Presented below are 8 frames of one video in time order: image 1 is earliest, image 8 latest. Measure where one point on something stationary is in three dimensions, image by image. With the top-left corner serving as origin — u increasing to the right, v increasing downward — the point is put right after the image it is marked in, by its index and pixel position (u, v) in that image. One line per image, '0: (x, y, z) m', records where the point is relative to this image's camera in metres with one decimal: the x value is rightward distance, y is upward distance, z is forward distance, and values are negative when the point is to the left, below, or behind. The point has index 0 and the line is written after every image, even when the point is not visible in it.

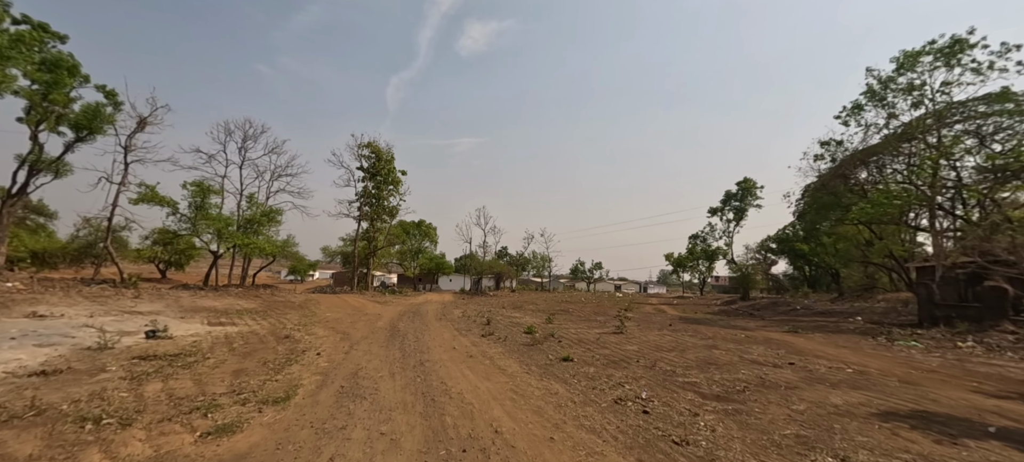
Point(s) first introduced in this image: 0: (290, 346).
0: (-4.9, -2.5, +9.8) m
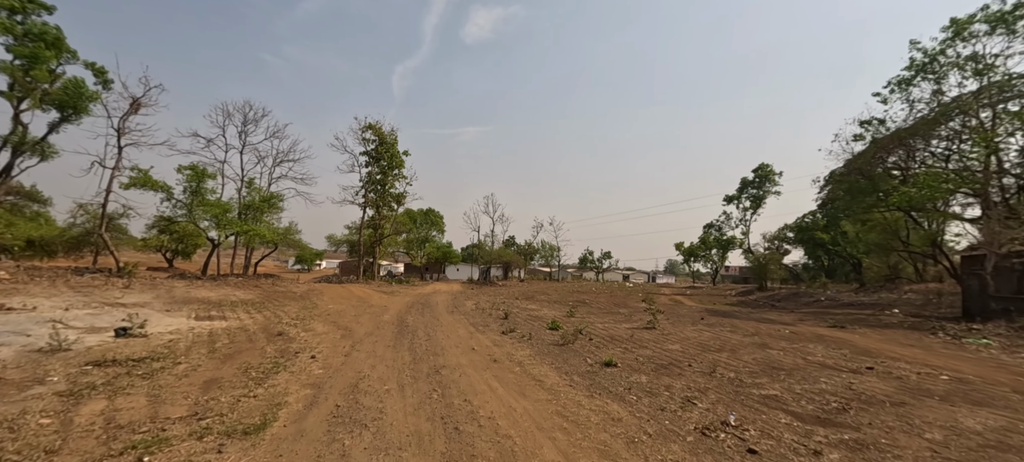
0: (-4.3, -2.2, +8.4) m
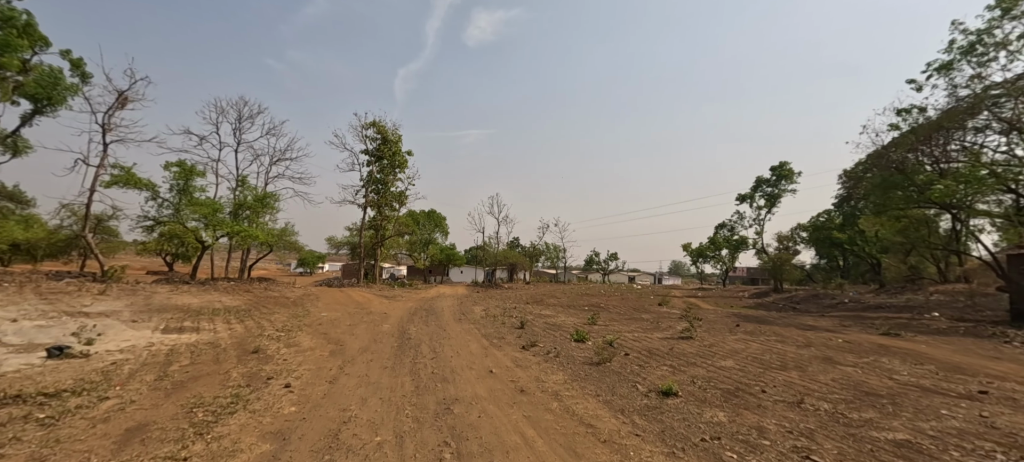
0: (-3.9, -2.1, +6.8) m
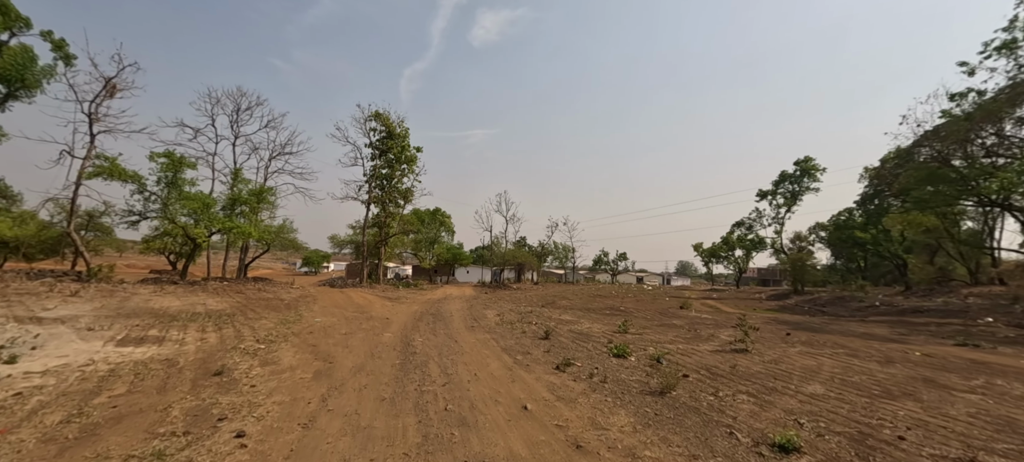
0: (-3.5, -1.9, +5.1) m
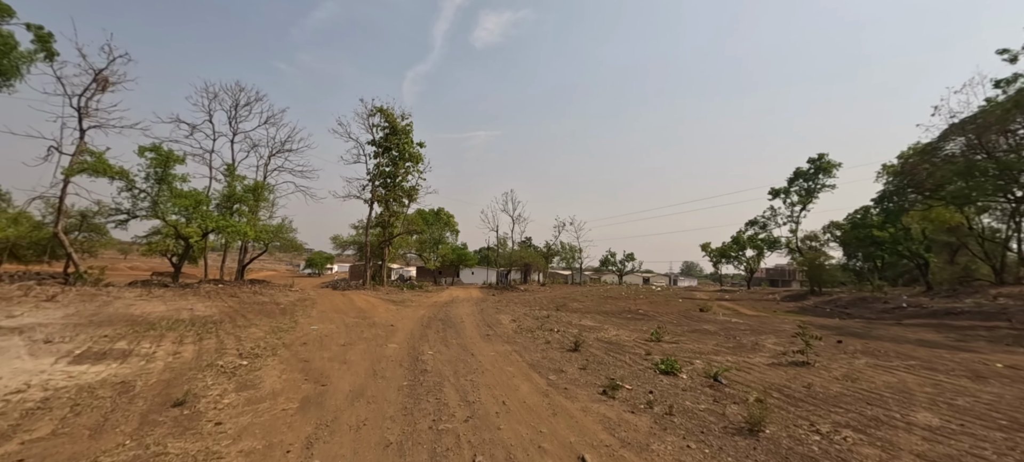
0: (-3.0, -1.8, +3.8) m
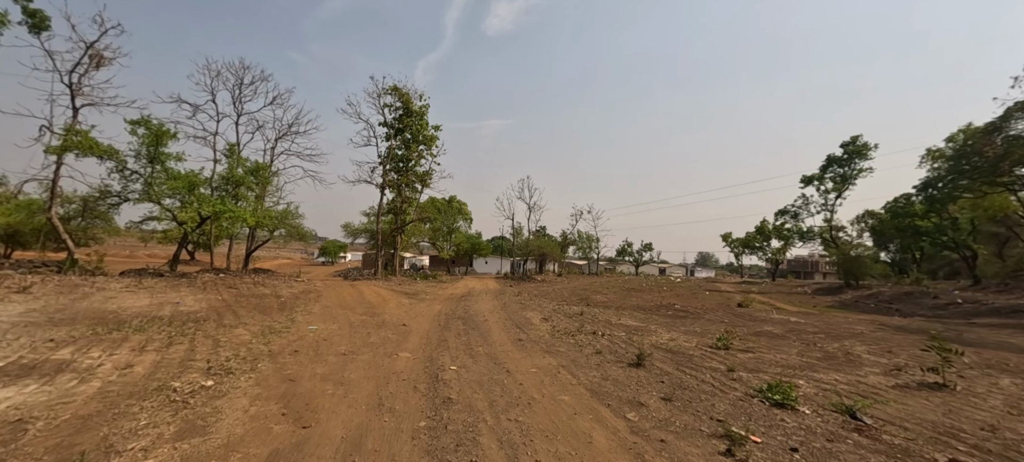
0: (-2.5, -1.6, +2.0) m
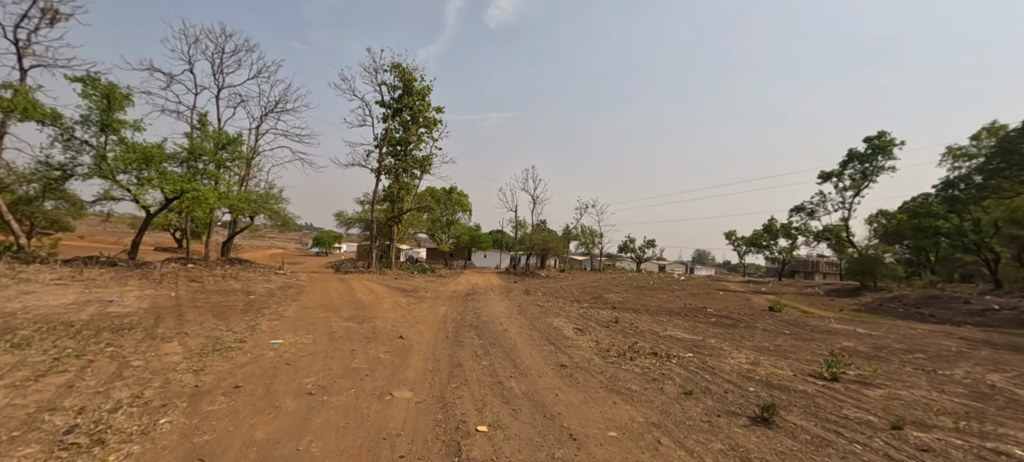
0: (-1.9, -1.4, -0.4) m
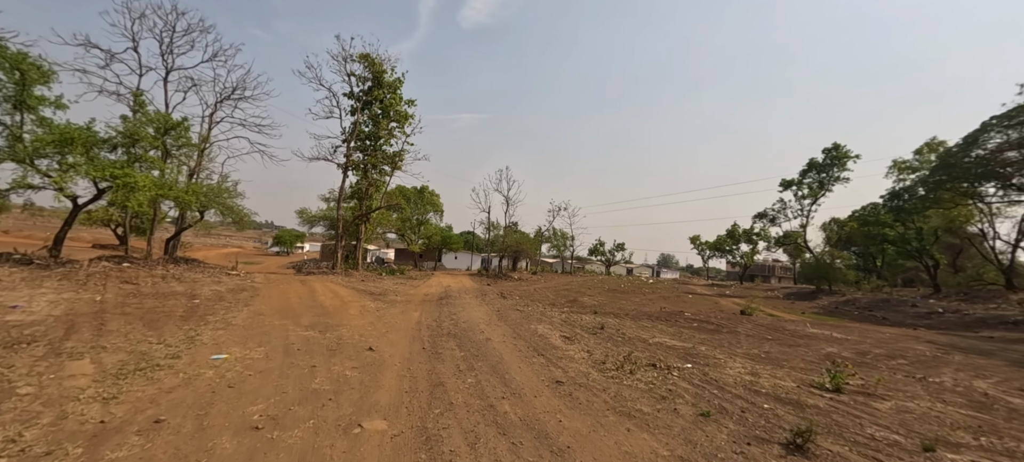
0: (-1.6, -1.4, -1.3) m
